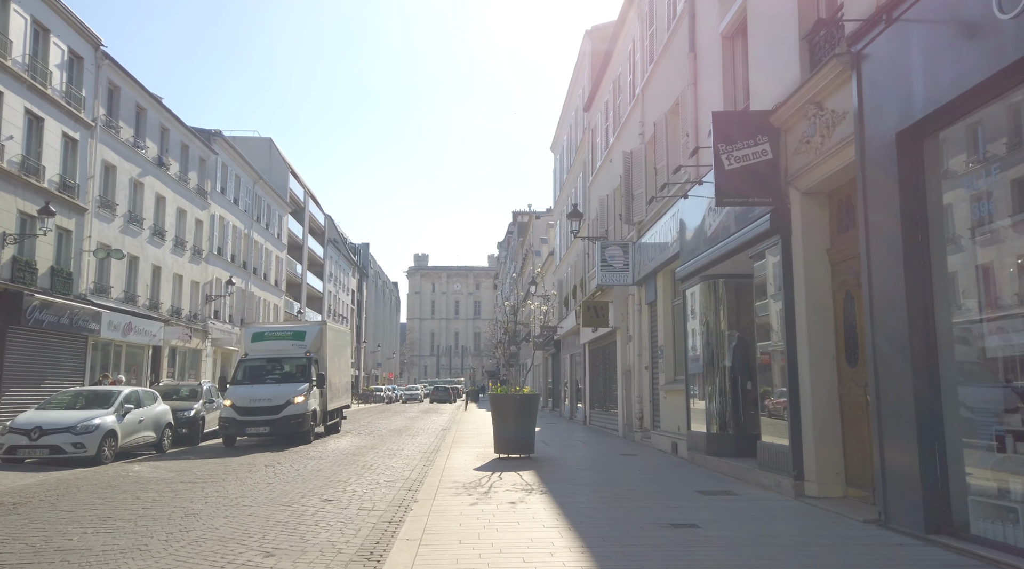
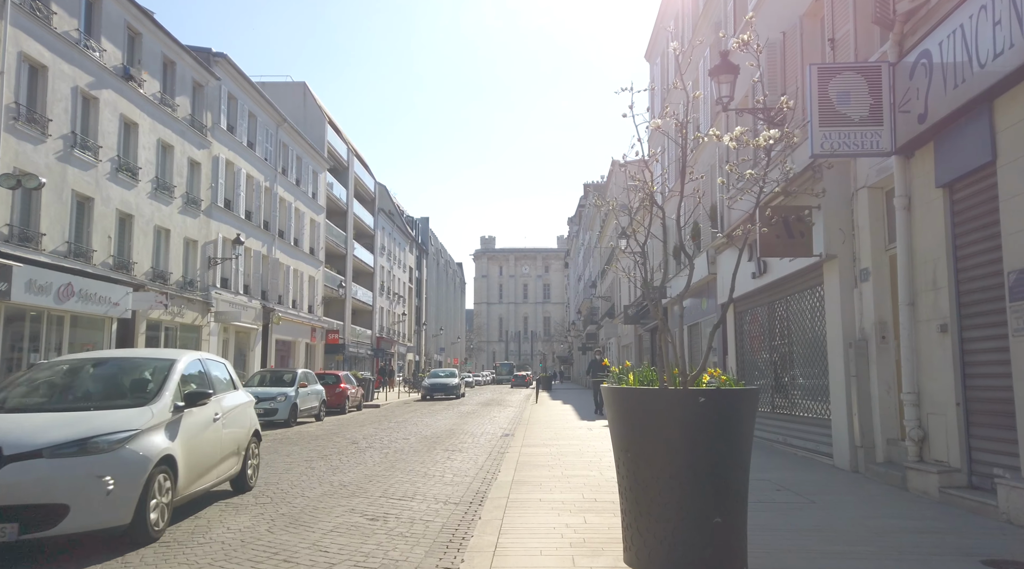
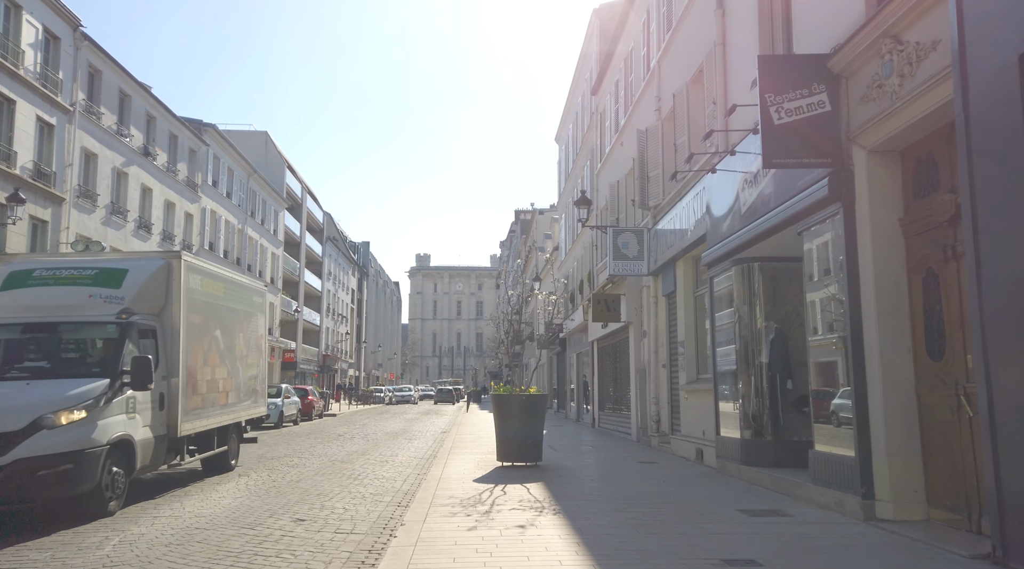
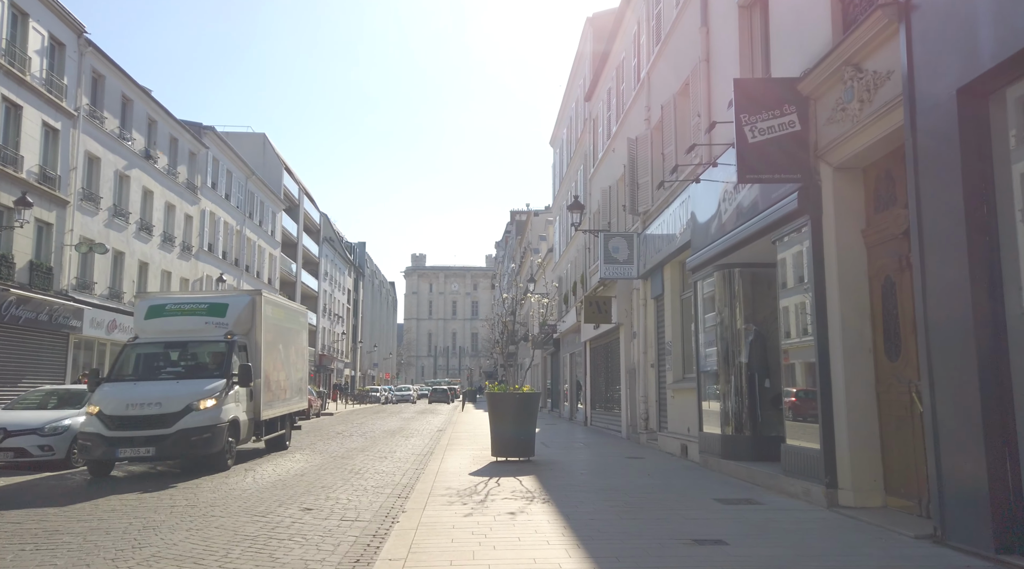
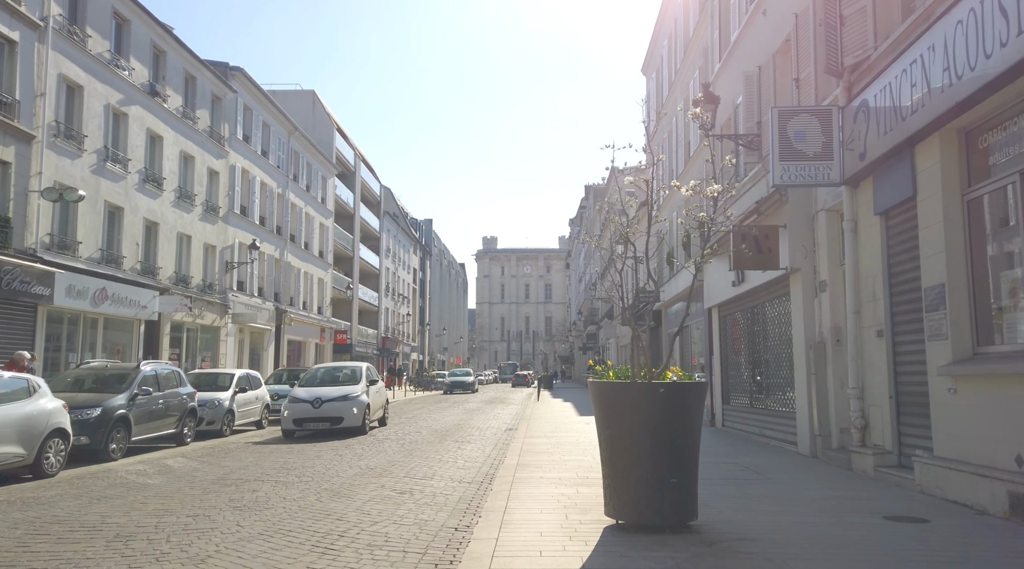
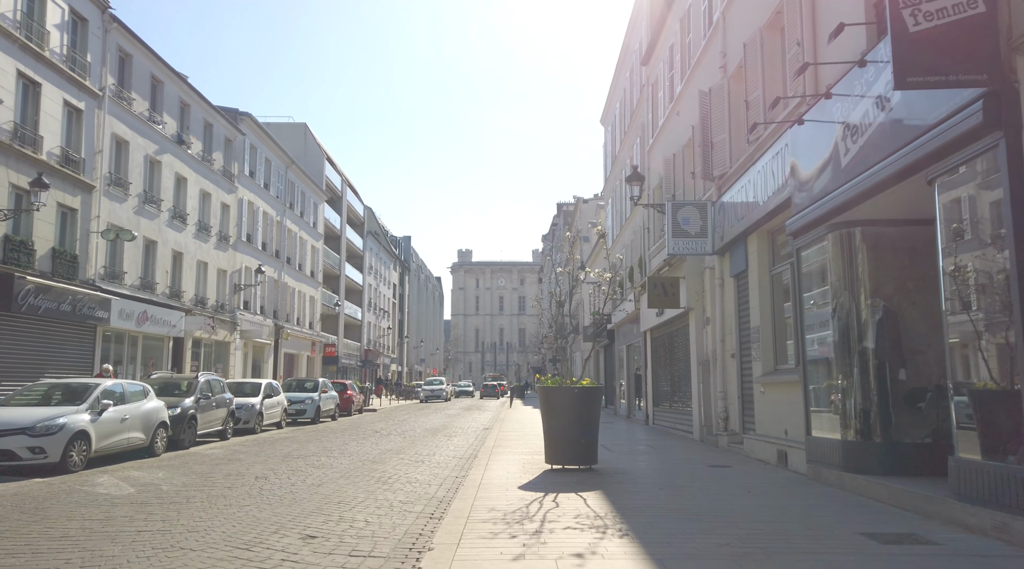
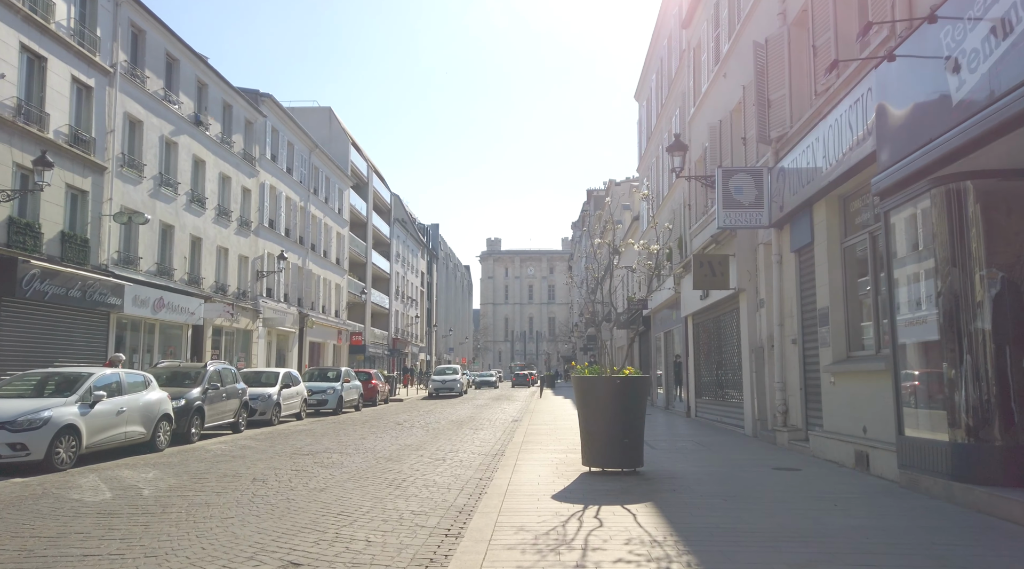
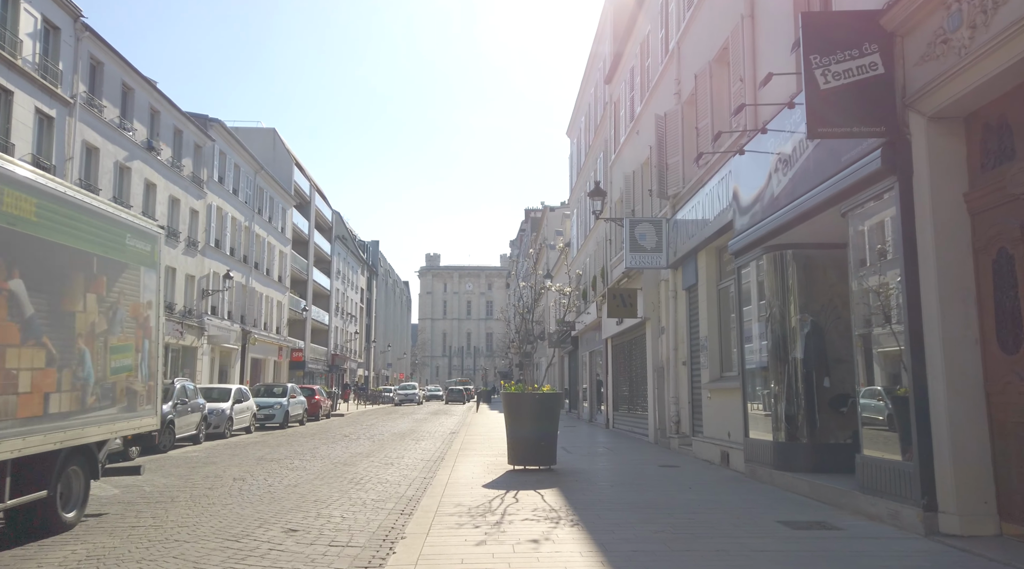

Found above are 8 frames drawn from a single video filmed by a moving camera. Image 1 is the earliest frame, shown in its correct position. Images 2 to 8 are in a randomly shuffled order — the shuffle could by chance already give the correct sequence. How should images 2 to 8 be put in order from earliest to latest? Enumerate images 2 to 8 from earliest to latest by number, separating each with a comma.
4, 3, 8, 6, 7, 5, 2
